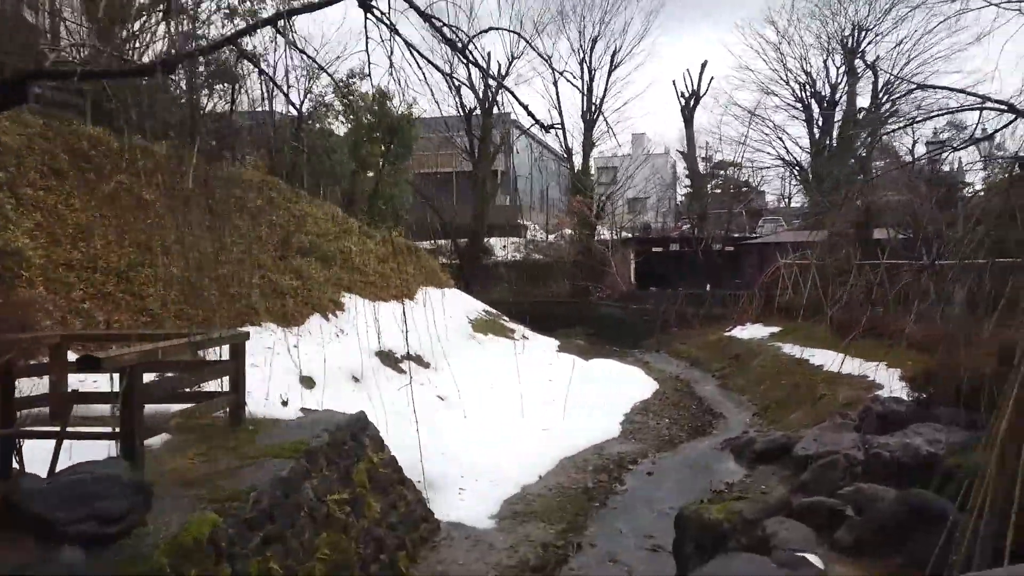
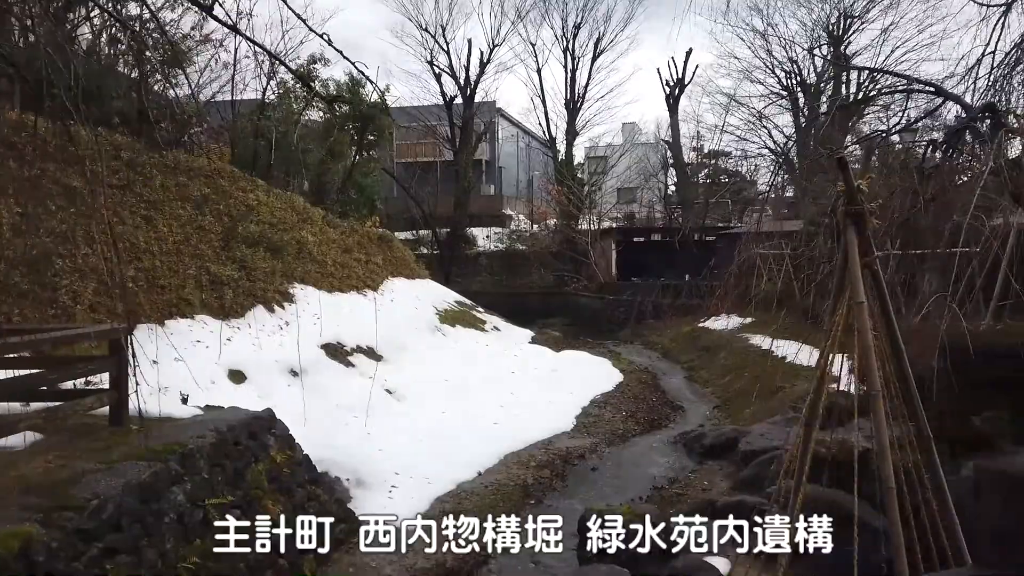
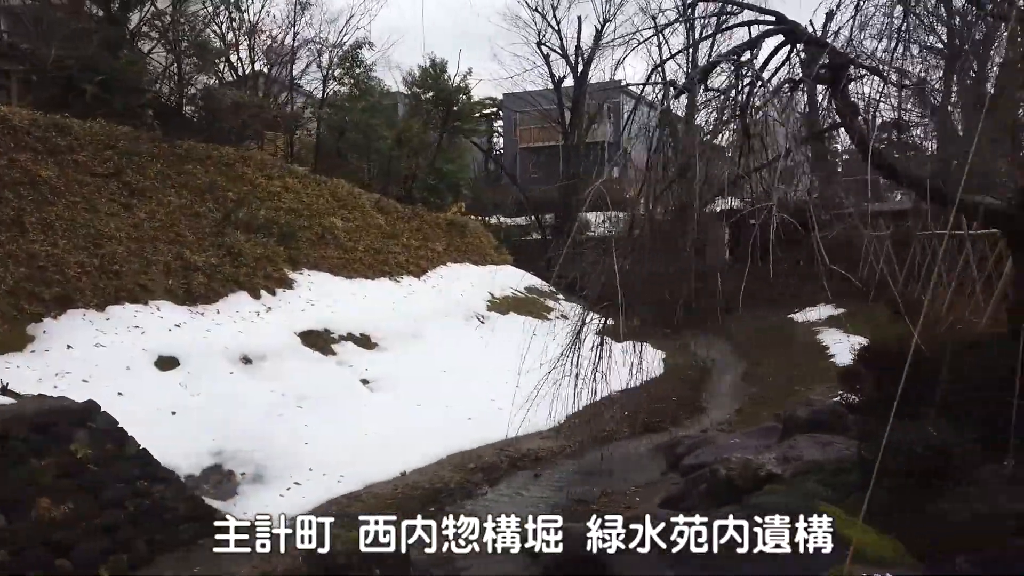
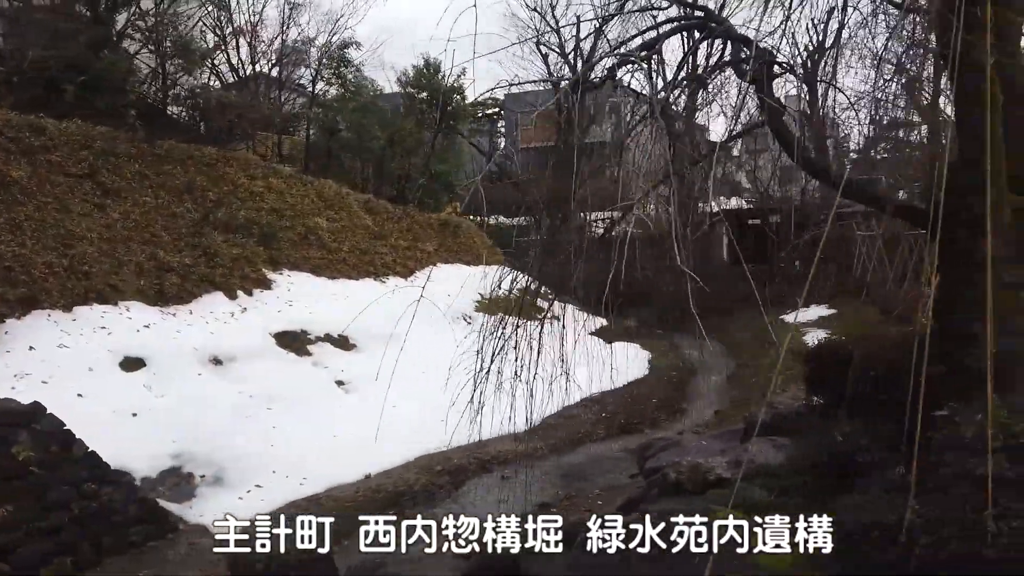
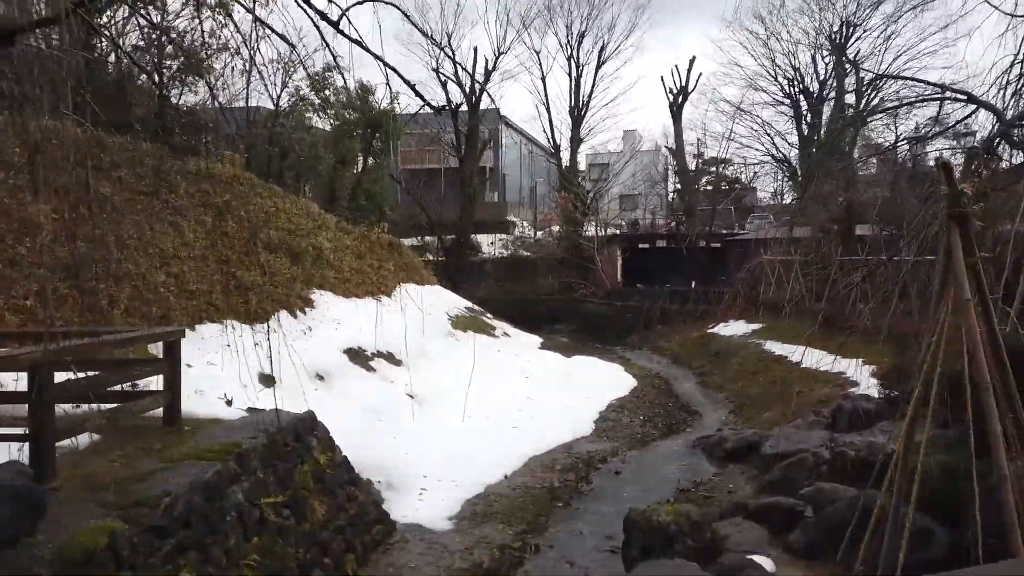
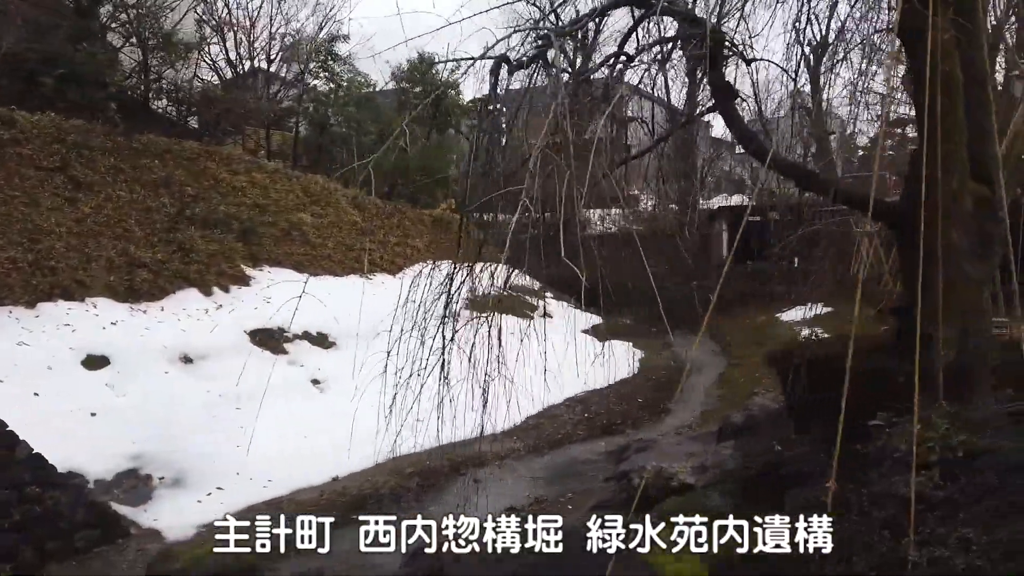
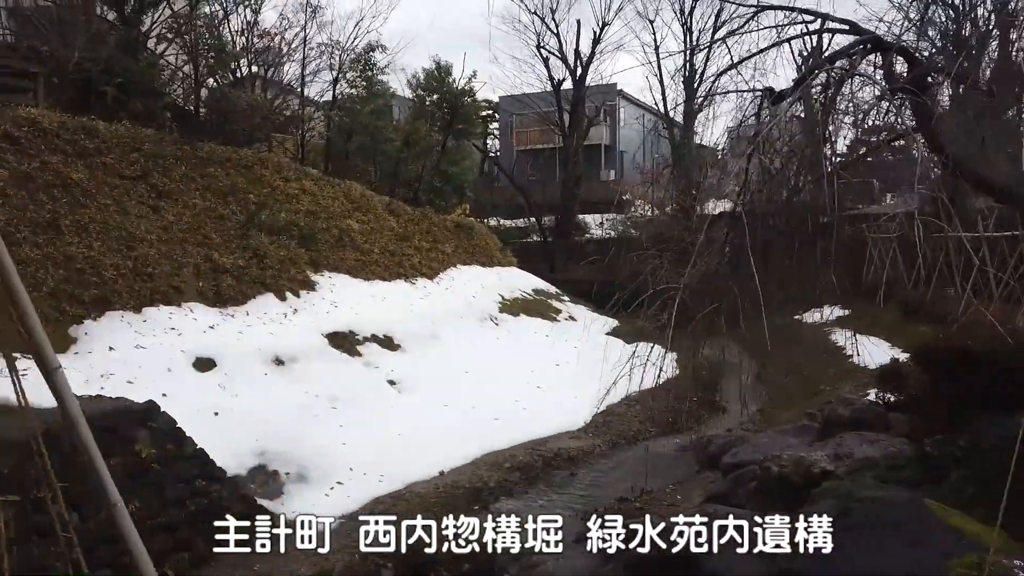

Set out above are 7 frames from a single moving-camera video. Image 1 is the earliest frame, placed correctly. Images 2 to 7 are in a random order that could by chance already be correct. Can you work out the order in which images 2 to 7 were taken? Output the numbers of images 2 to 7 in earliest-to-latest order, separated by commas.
5, 2, 7, 3, 4, 6
